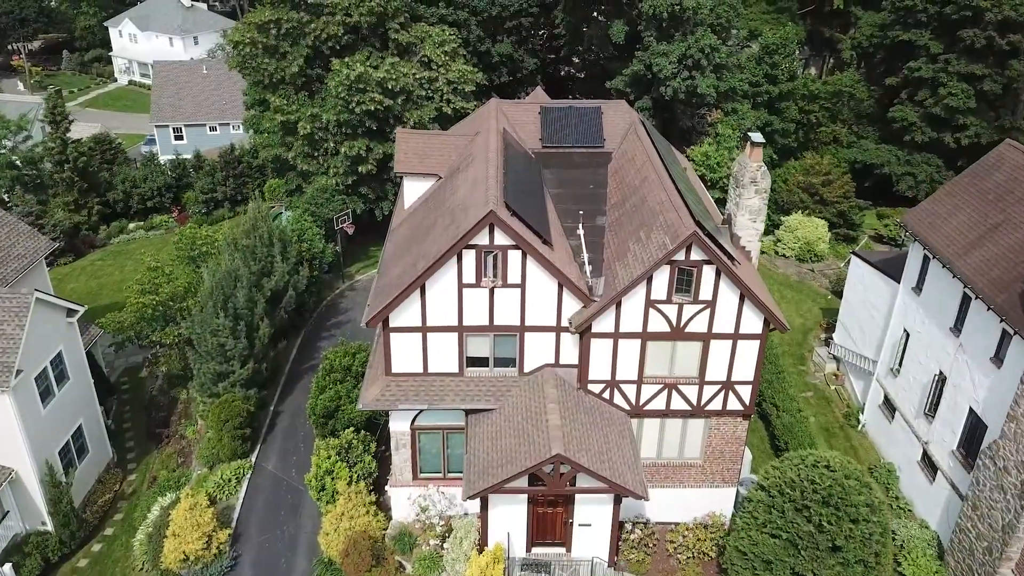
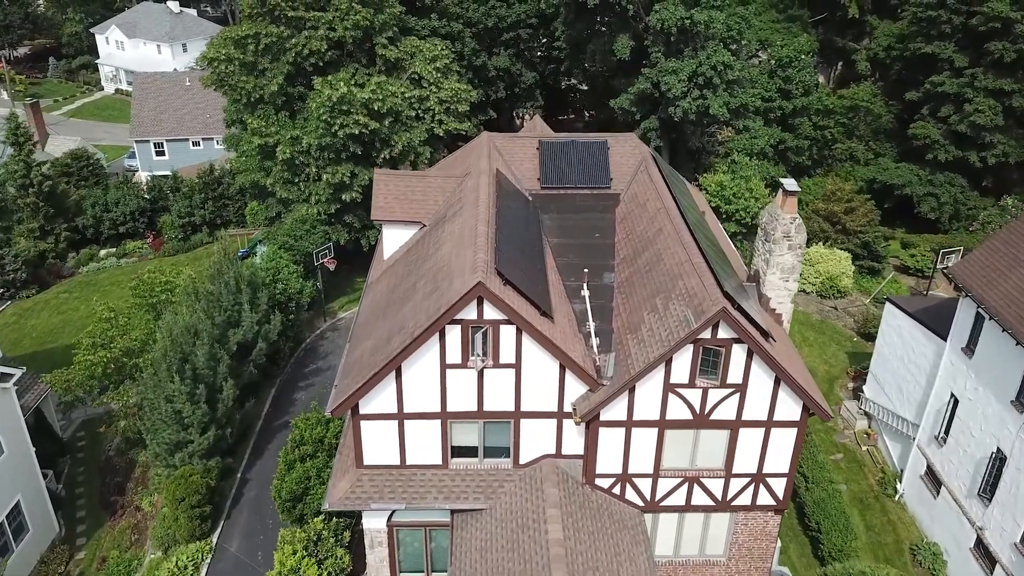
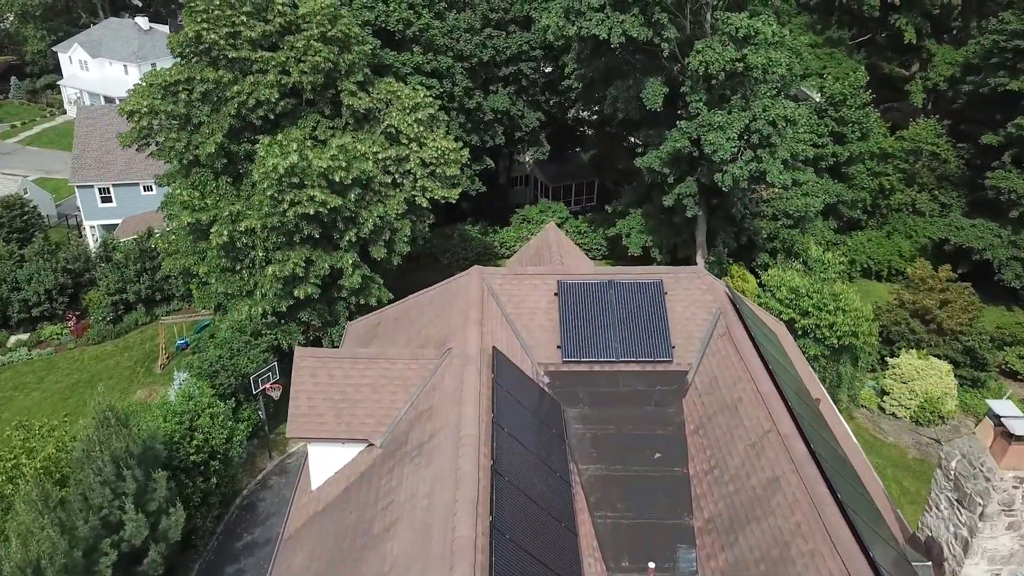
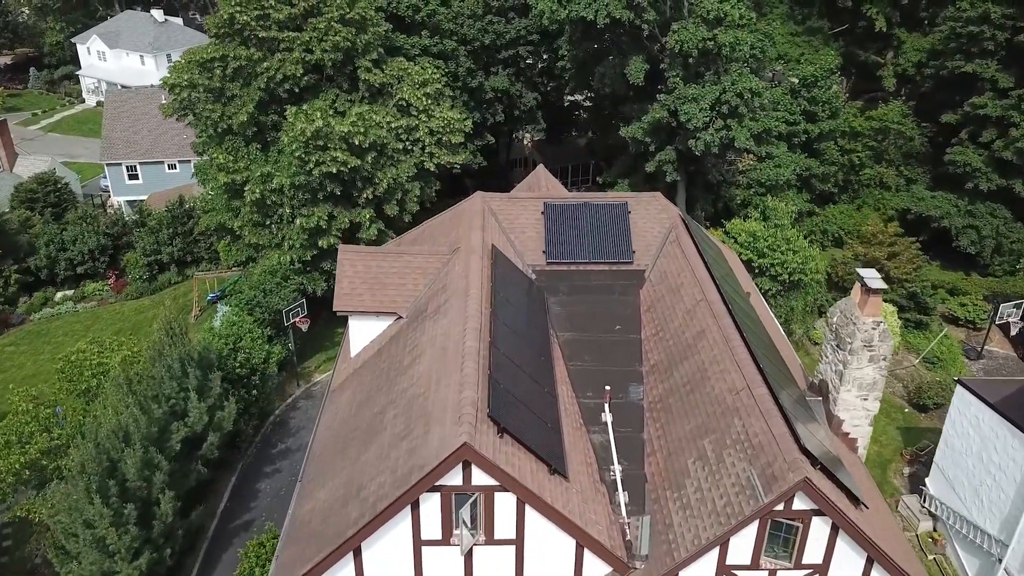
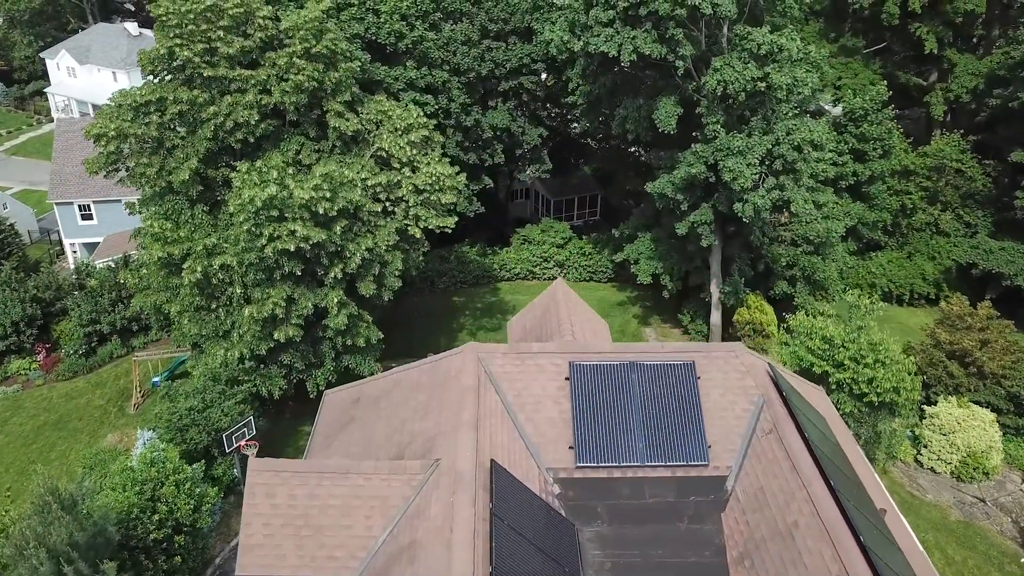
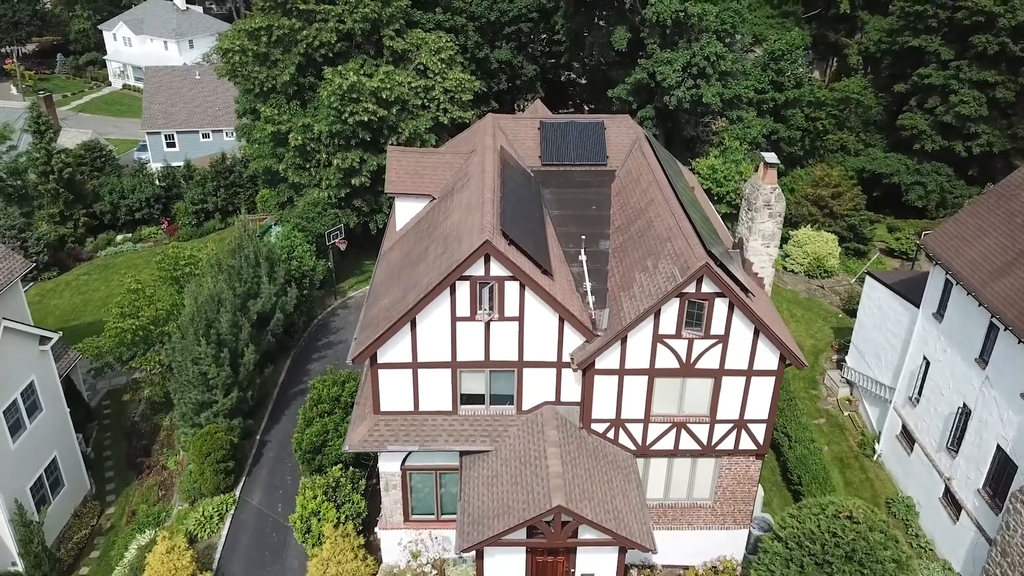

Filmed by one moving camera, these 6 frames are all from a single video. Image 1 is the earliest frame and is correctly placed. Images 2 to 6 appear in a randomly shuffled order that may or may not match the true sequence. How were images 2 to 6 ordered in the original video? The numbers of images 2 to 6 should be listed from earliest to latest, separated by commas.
6, 2, 4, 3, 5
